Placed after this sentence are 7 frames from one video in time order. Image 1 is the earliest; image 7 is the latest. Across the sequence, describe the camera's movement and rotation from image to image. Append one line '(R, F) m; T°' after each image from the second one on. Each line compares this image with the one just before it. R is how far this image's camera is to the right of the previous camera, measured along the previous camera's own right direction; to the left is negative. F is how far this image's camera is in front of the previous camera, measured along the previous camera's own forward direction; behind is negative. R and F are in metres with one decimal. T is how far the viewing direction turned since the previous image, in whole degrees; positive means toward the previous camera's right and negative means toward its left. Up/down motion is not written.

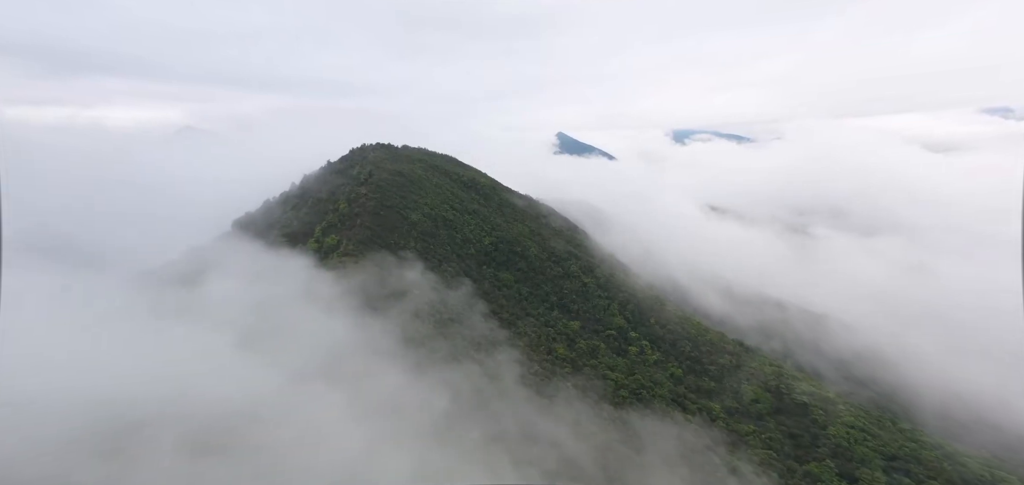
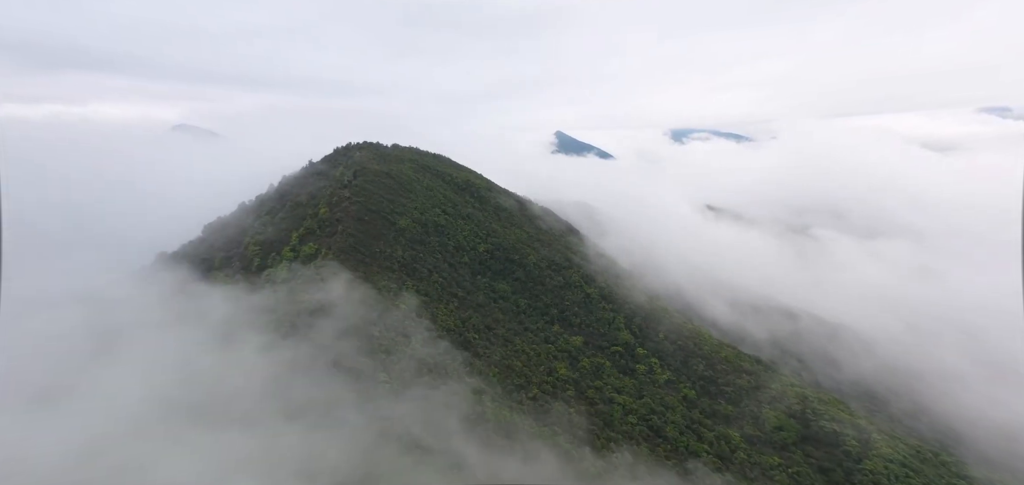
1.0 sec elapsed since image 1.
(+0.2, +4.4) m; 0°
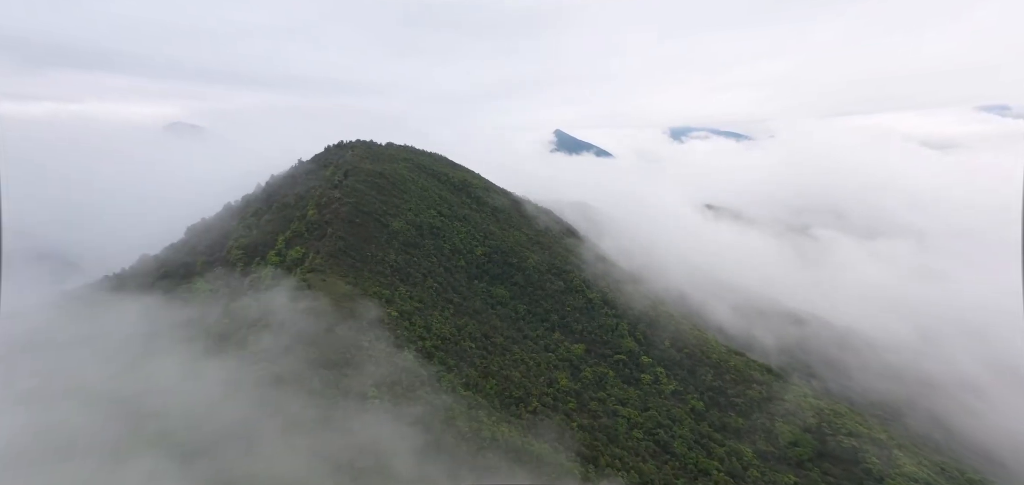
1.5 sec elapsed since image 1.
(+0.1, +2.3) m; 0°
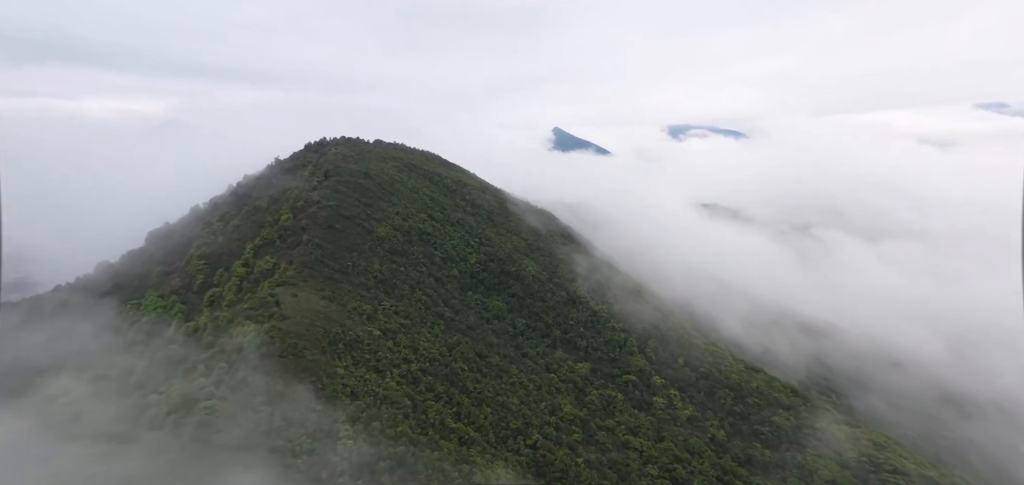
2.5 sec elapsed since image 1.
(+0.1, +4.6) m; 0°
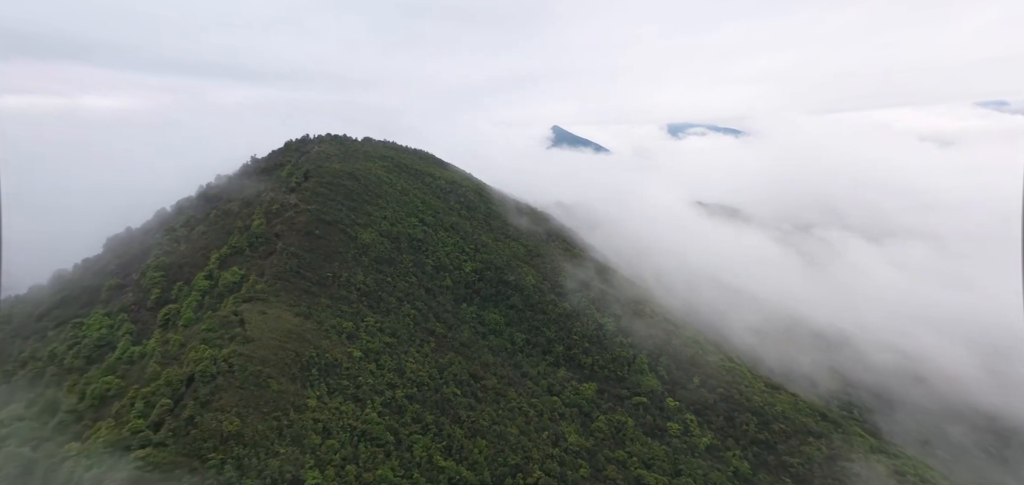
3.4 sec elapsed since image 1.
(+0.1, +4.0) m; 0°
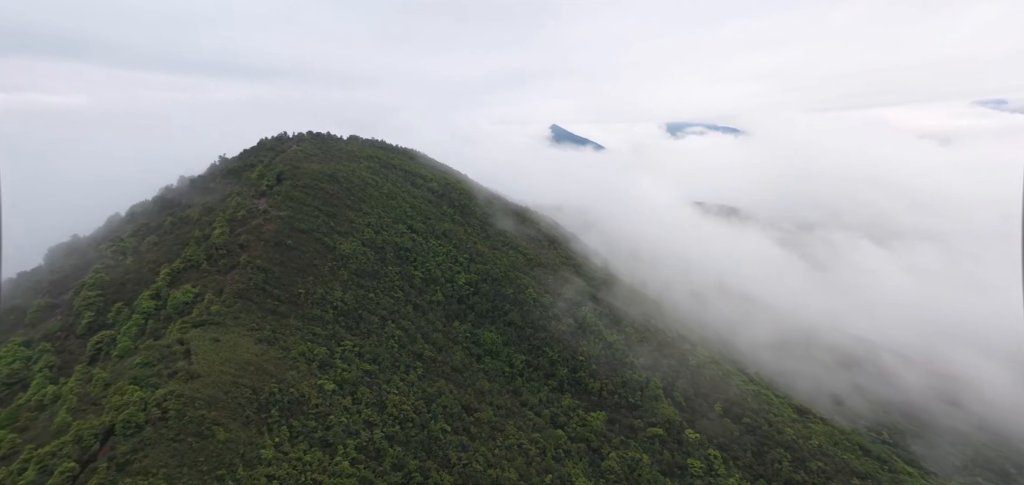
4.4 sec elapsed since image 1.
(+0.1, +4.5) m; 0°
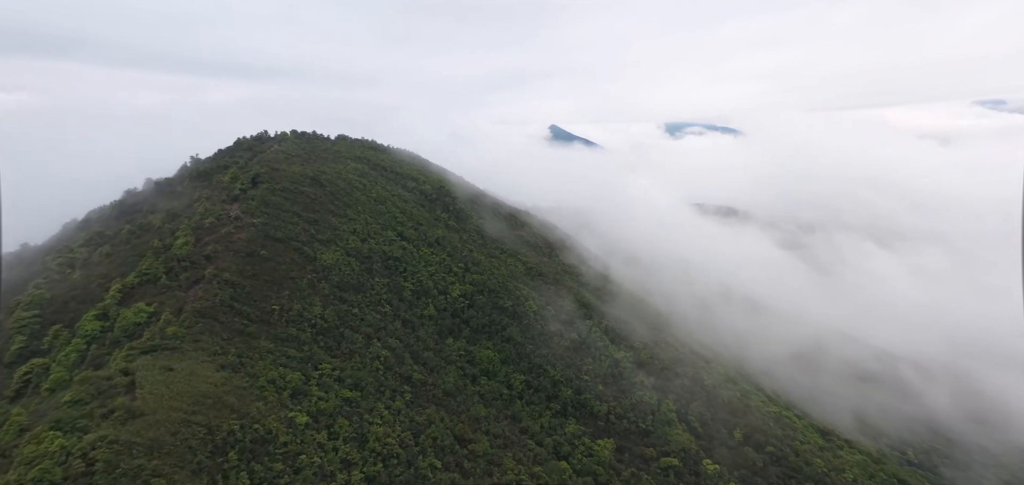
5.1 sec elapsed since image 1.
(+0.1, +3.3) m; 0°
